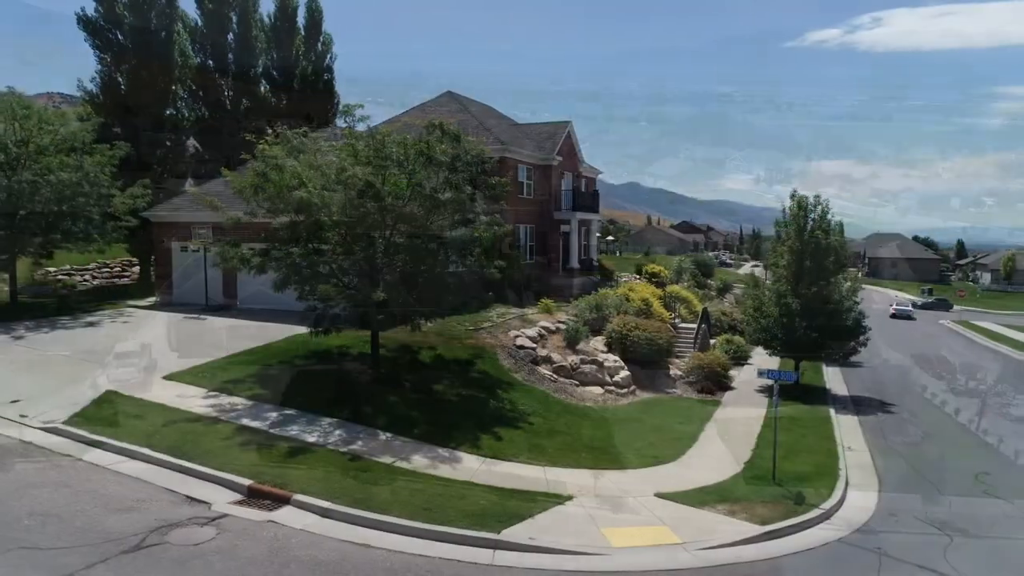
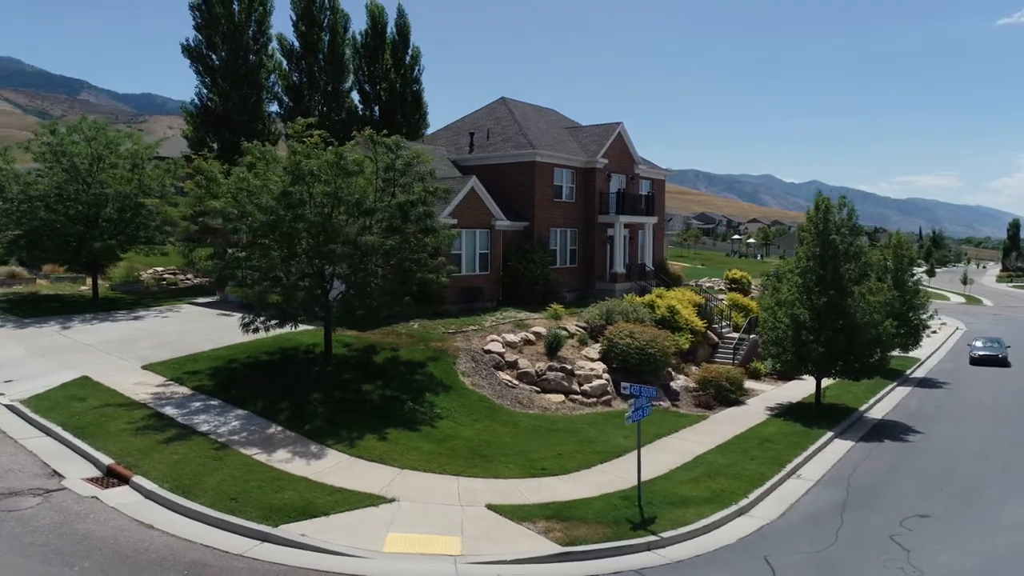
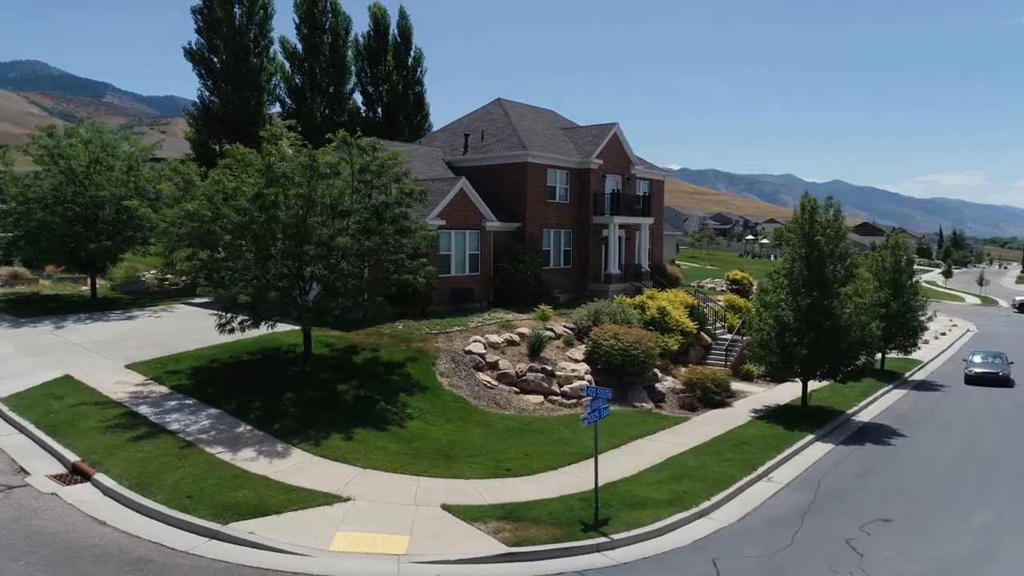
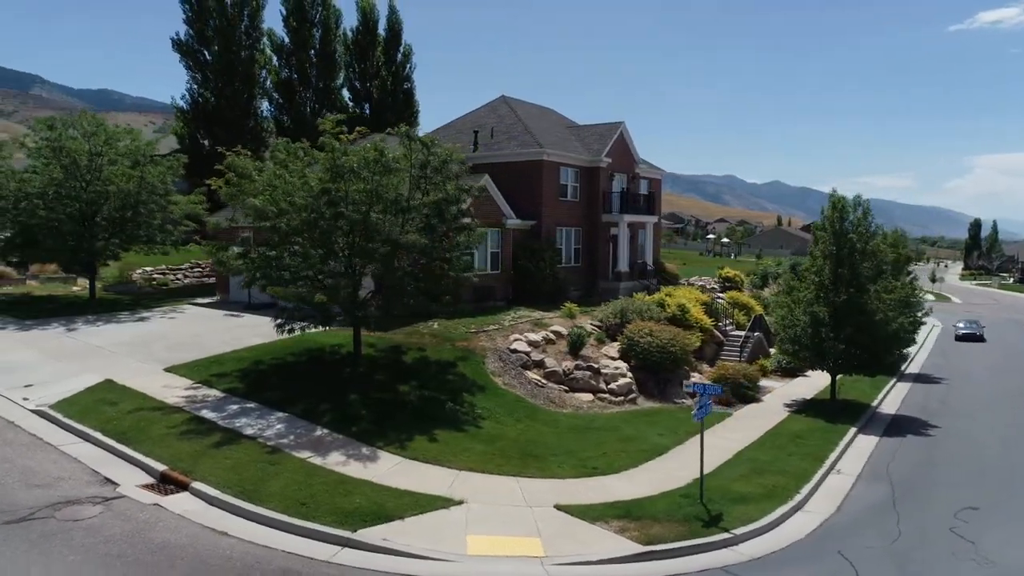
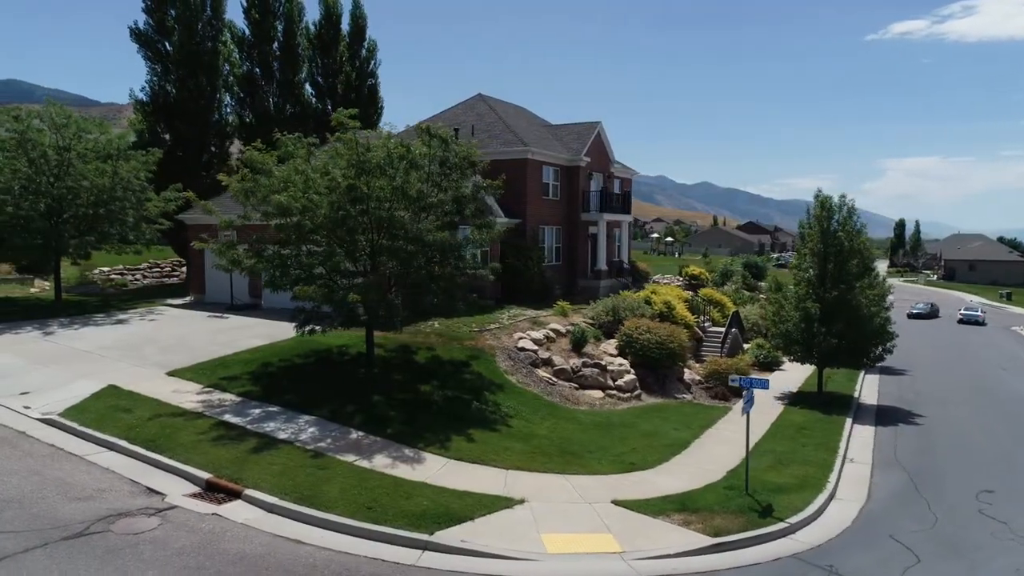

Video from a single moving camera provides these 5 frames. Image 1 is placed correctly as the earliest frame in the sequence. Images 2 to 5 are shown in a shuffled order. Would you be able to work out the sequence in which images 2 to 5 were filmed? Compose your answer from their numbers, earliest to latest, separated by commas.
5, 4, 2, 3
